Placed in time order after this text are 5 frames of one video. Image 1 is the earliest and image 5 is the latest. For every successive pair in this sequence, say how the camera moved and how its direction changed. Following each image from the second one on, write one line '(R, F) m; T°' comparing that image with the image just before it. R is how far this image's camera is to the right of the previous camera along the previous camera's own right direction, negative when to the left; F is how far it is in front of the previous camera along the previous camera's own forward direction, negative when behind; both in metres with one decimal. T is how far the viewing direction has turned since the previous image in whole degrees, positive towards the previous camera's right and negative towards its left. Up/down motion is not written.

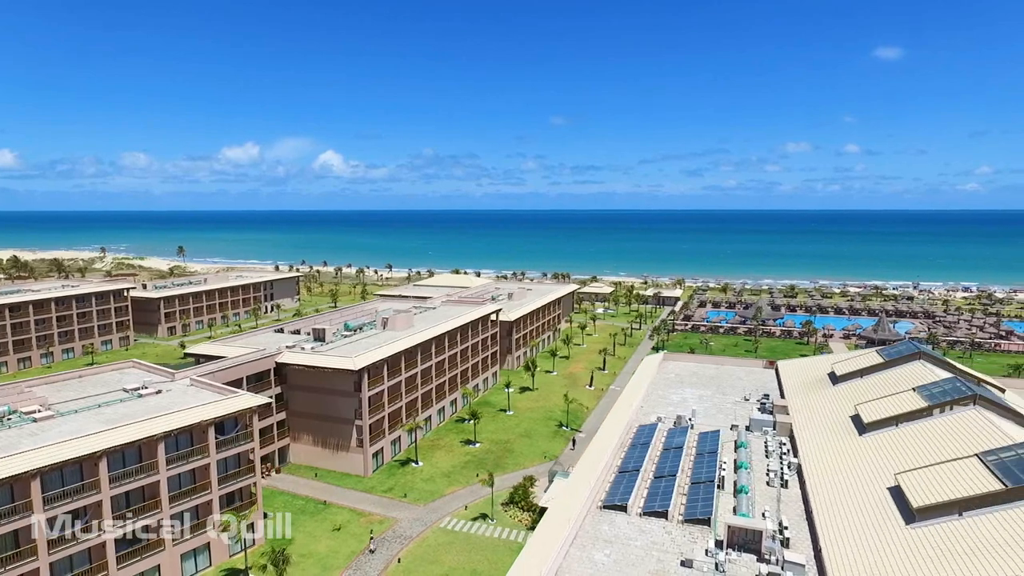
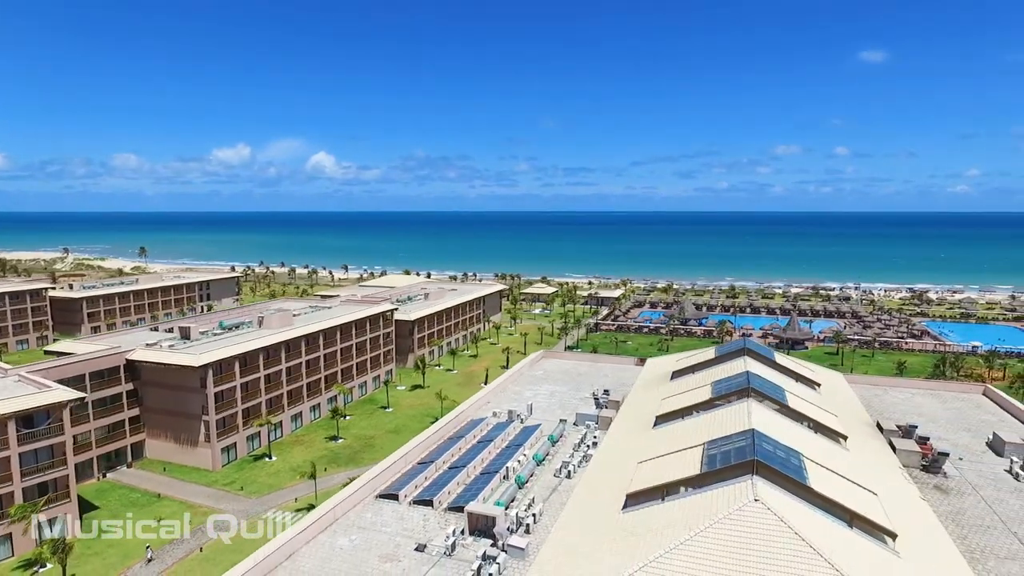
(+12.1, -1.3) m; +1°
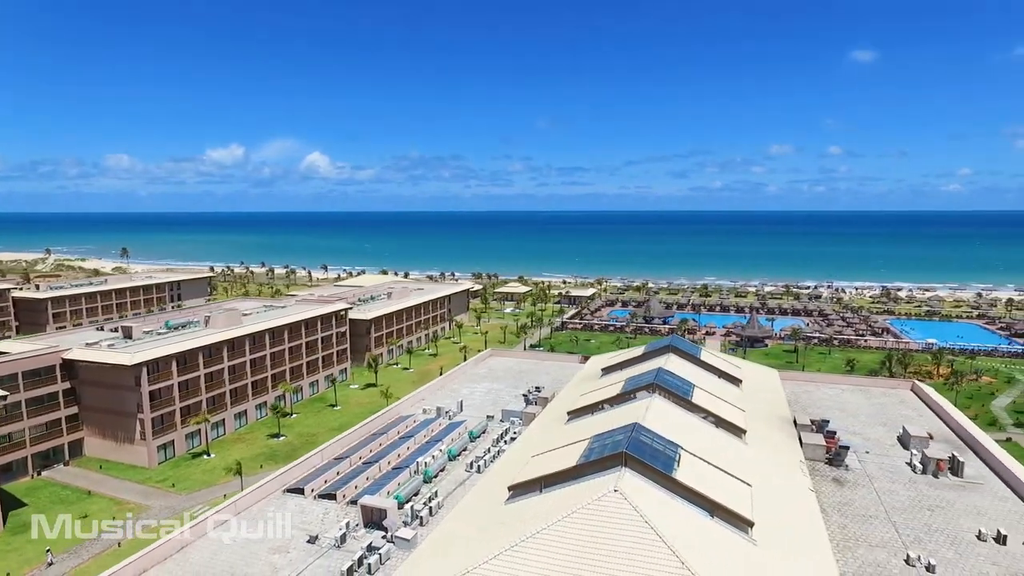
(+5.3, -0.8) m; 0°
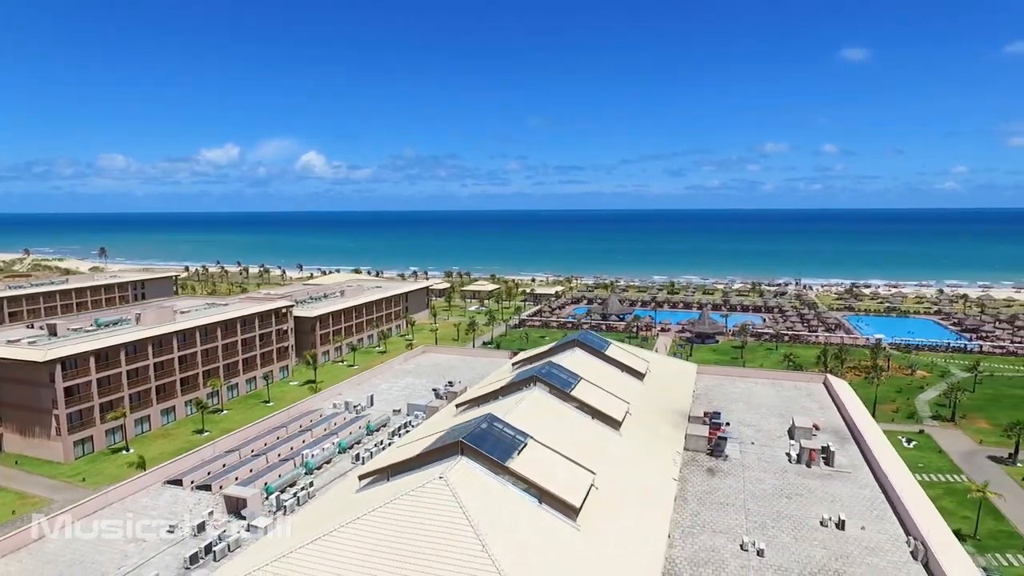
(+7.2, -0.7) m; 0°
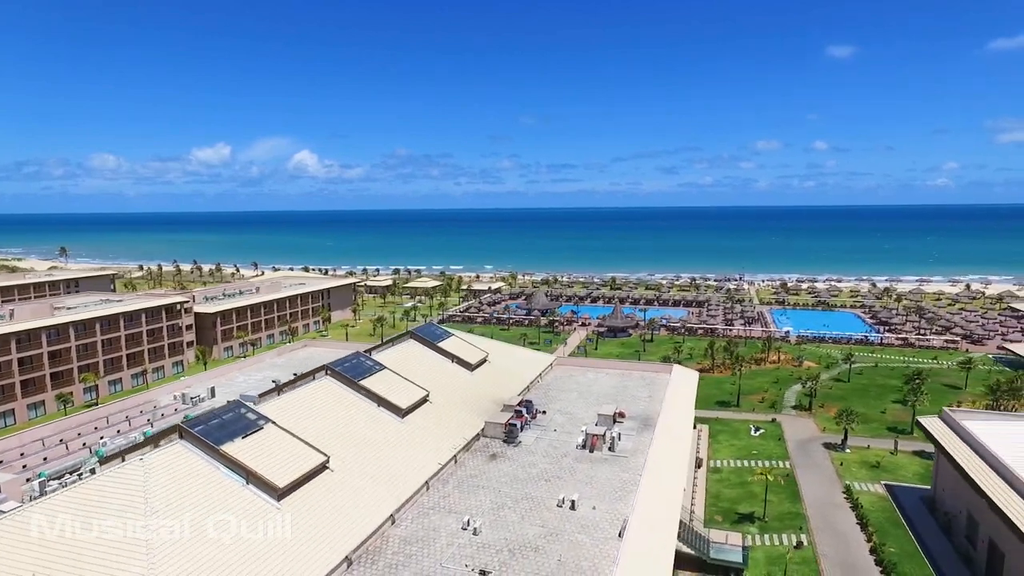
(+13.1, -0.9) m; 0°
